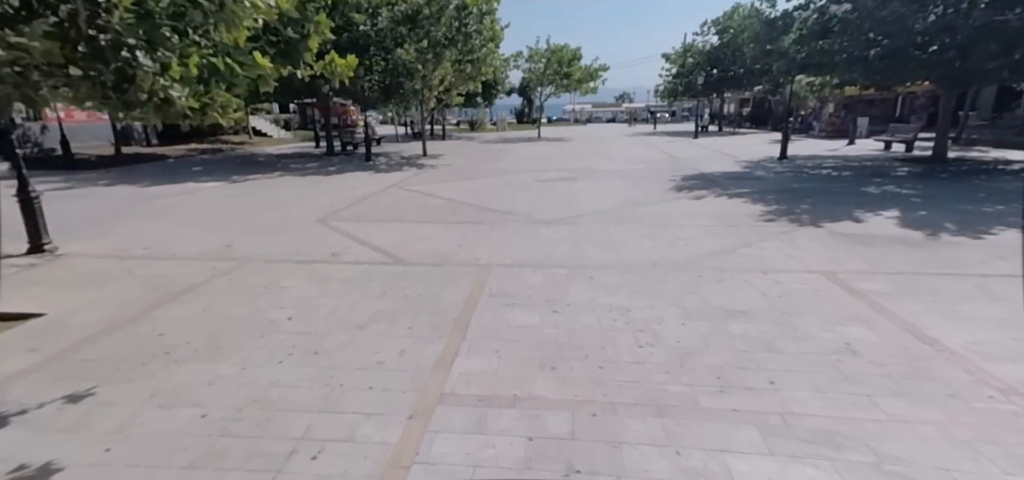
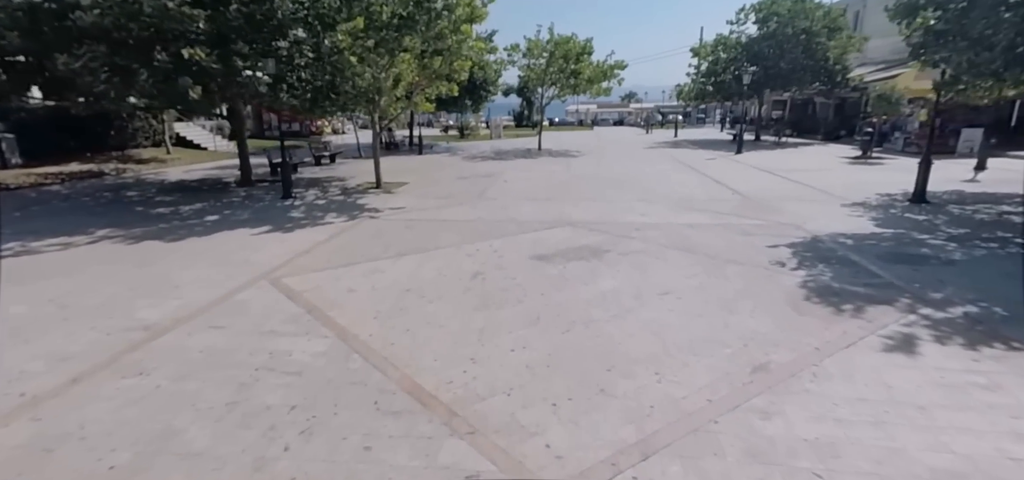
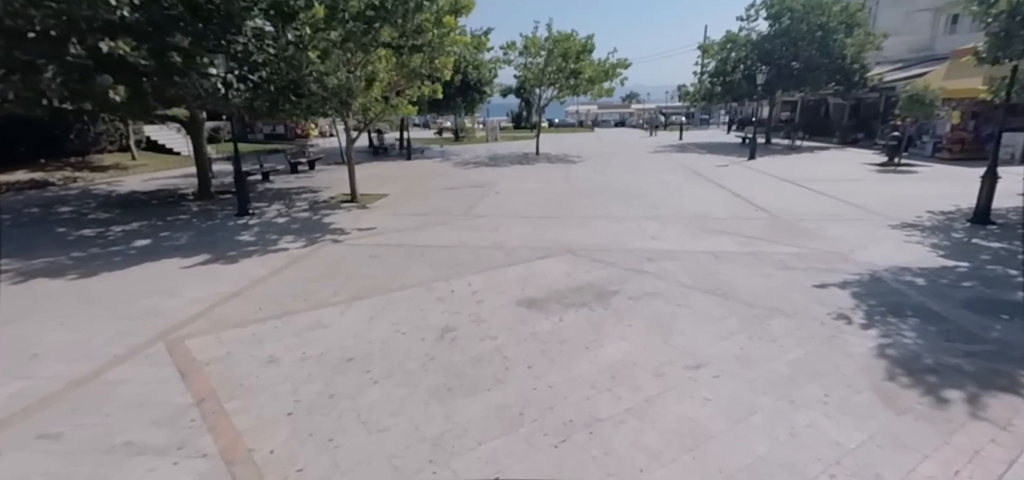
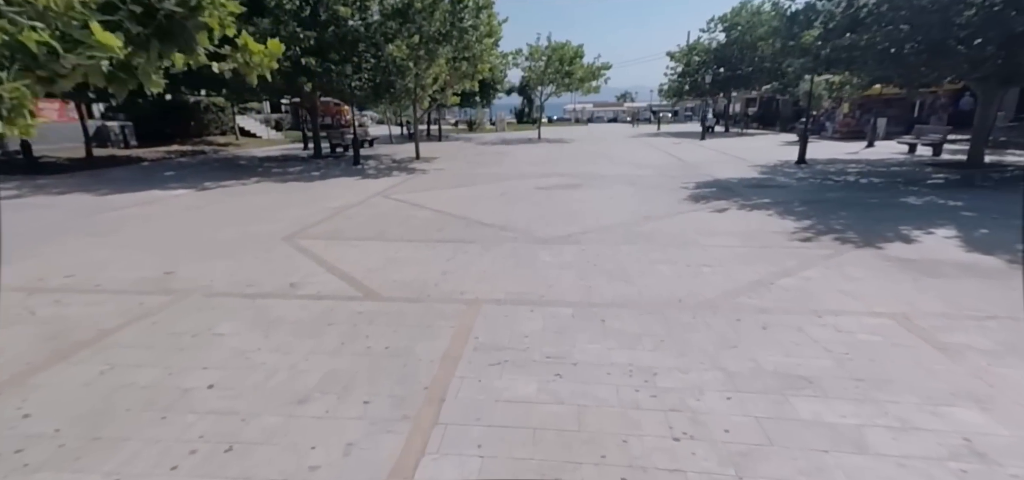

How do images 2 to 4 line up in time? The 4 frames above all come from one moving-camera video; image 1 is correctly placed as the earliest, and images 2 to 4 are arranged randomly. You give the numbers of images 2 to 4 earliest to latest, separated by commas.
4, 2, 3
